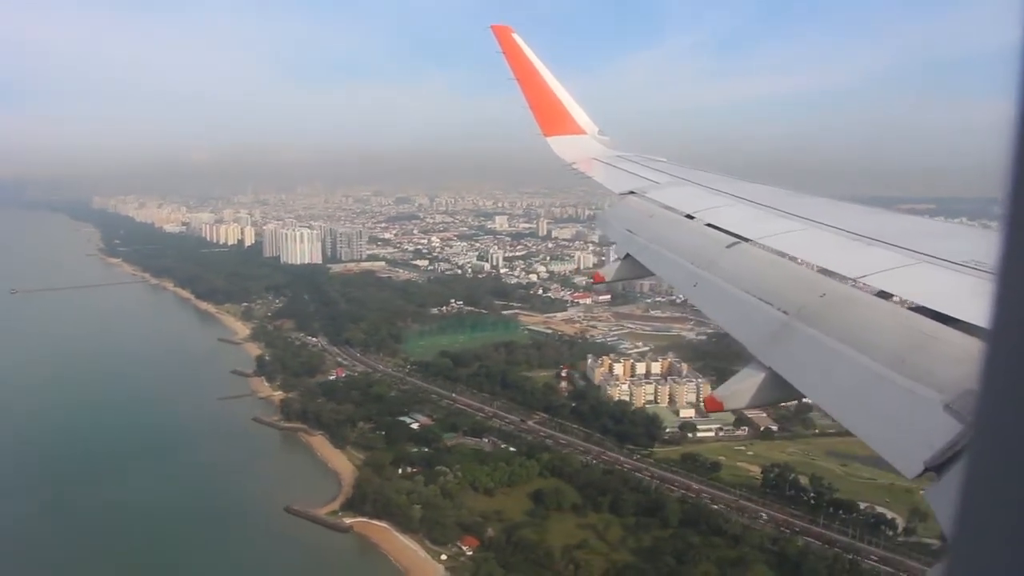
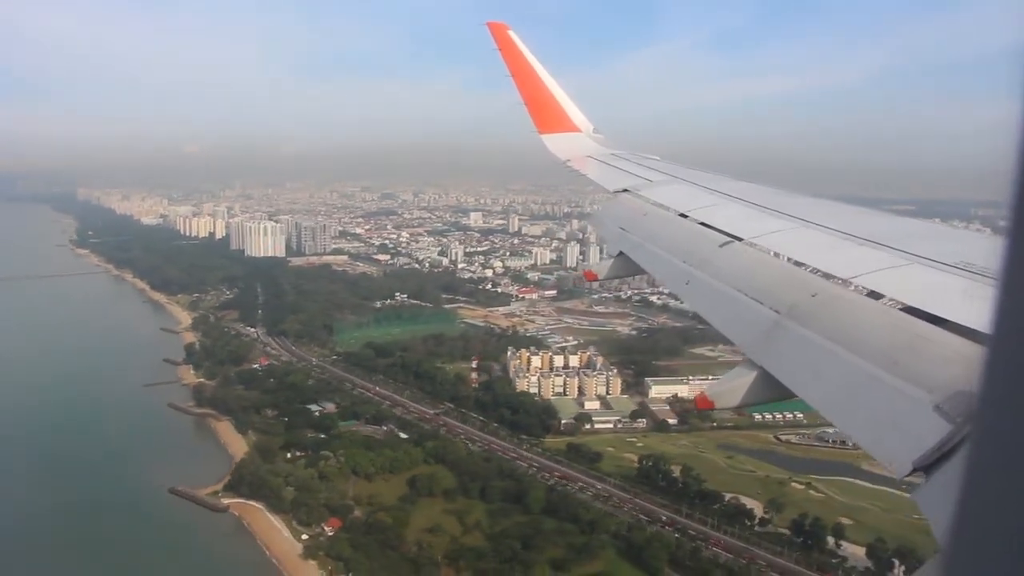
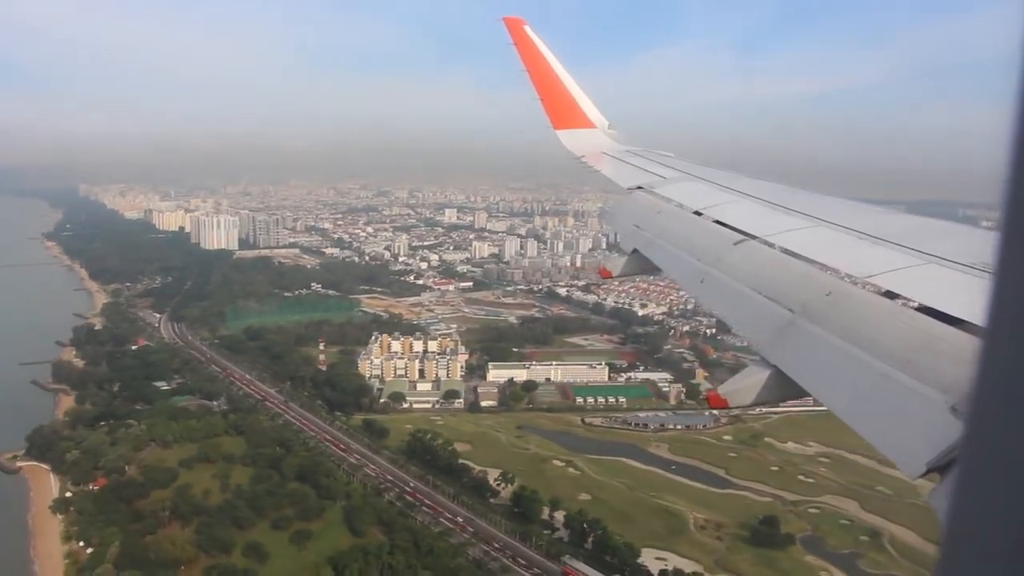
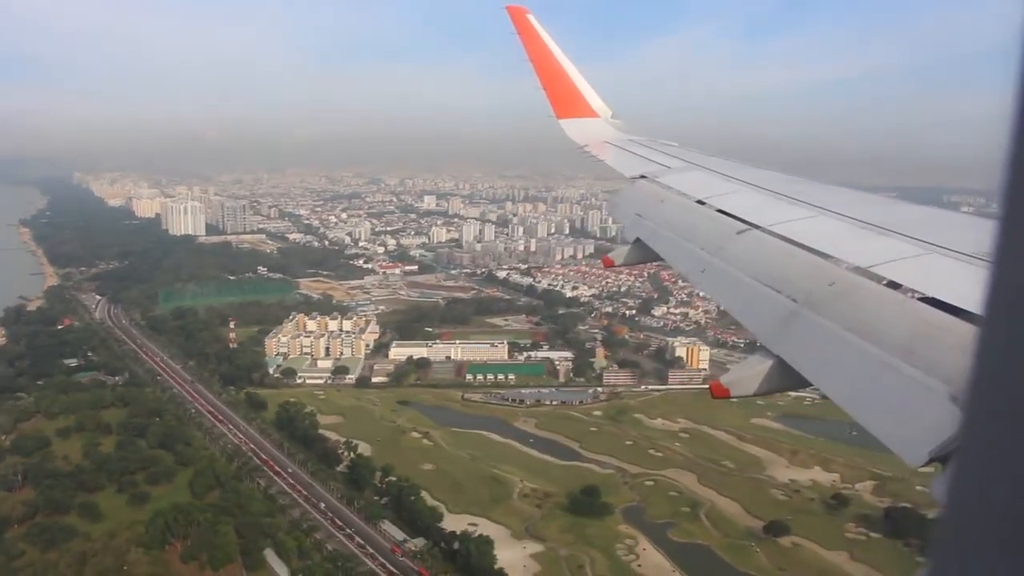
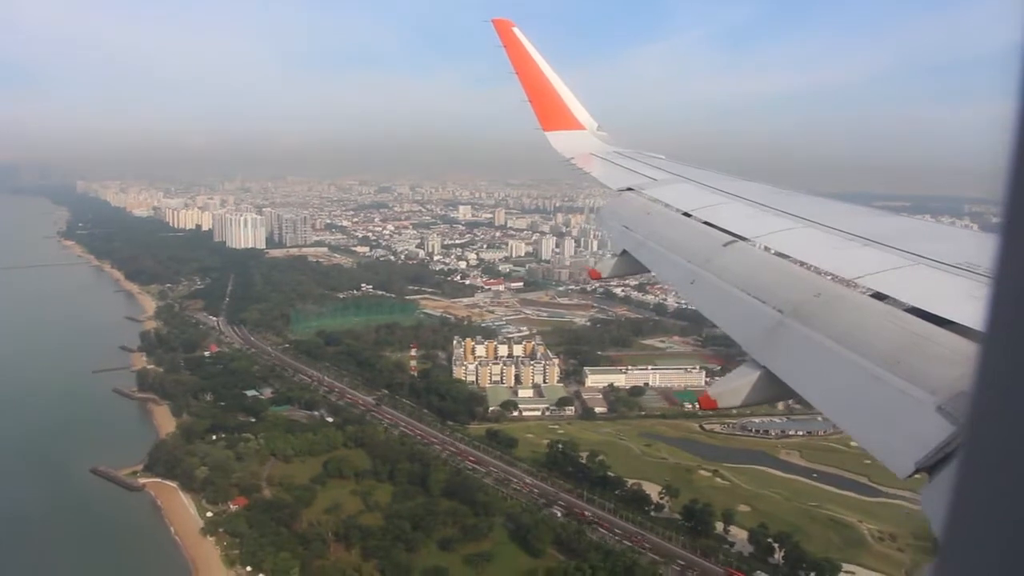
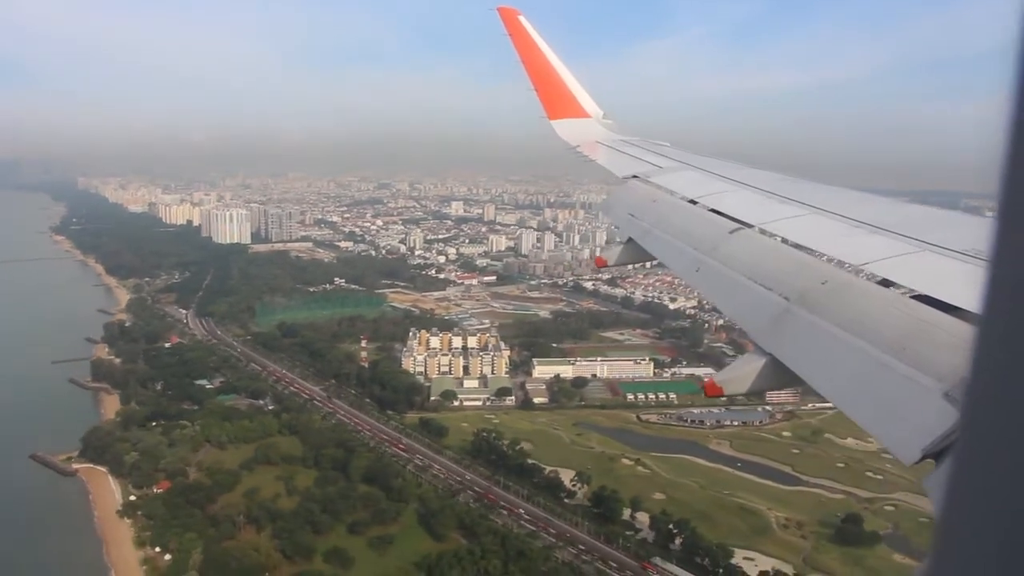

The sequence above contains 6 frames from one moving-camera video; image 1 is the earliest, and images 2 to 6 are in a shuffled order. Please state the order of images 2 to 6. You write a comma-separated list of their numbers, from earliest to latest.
2, 5, 6, 3, 4
